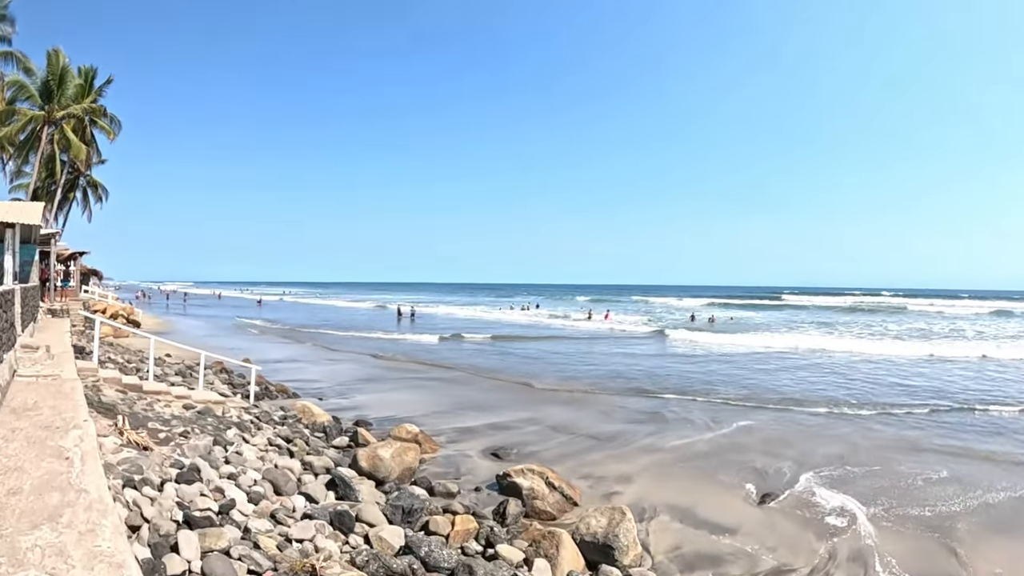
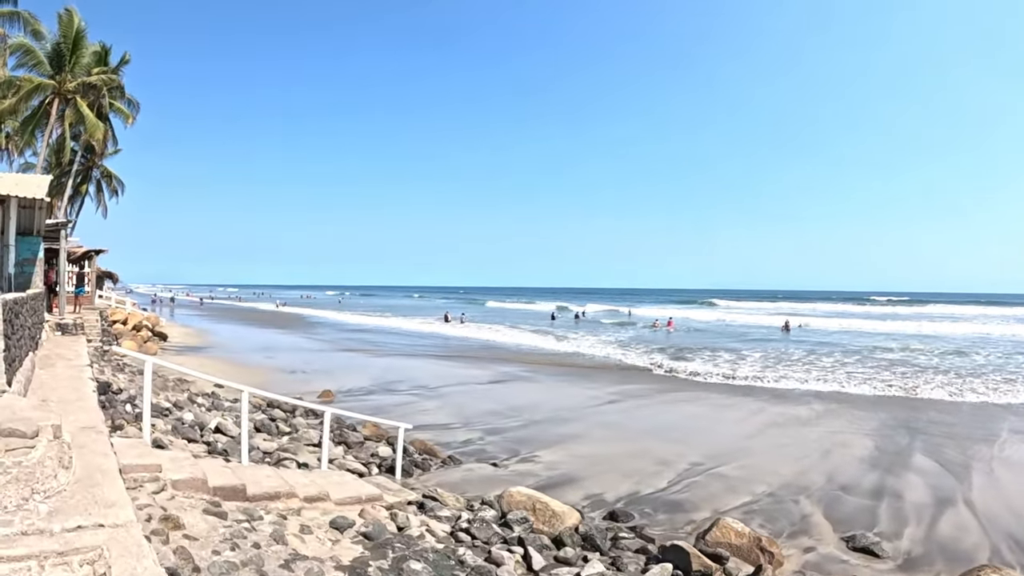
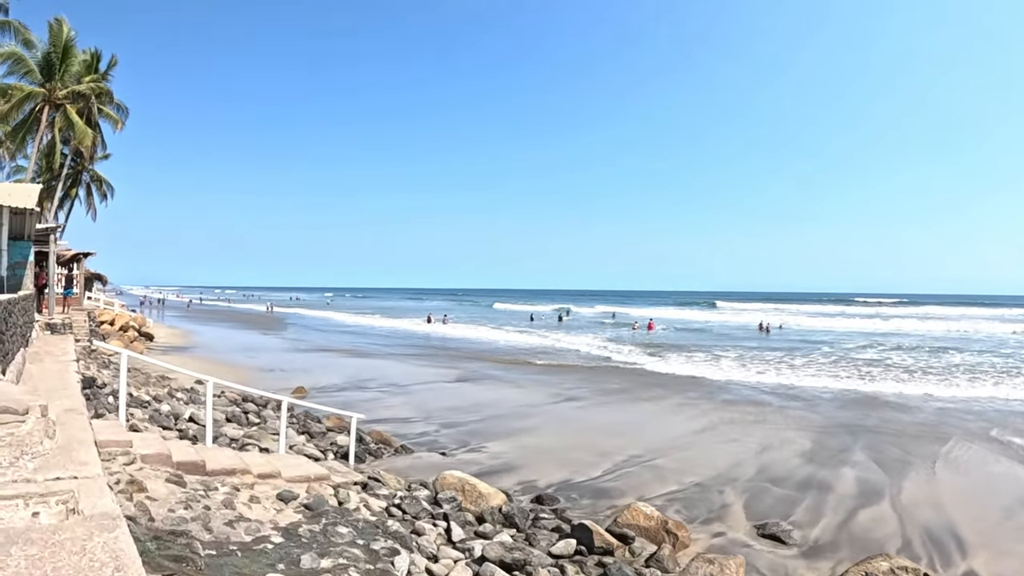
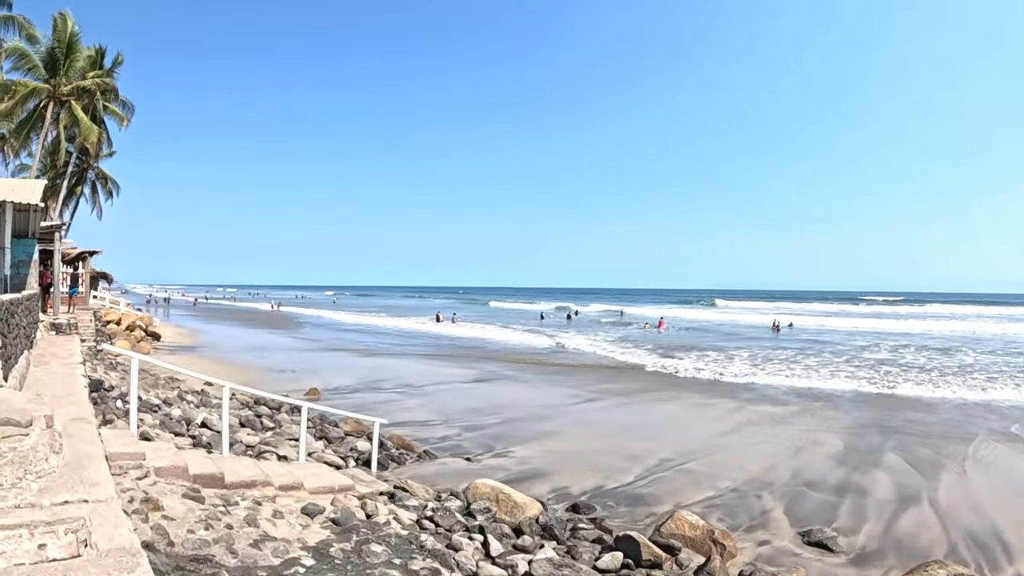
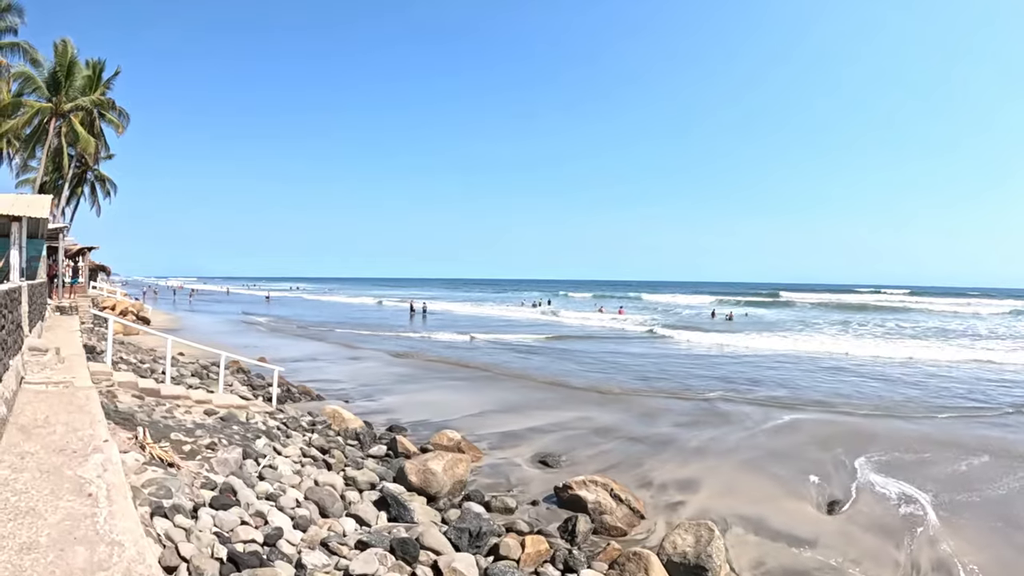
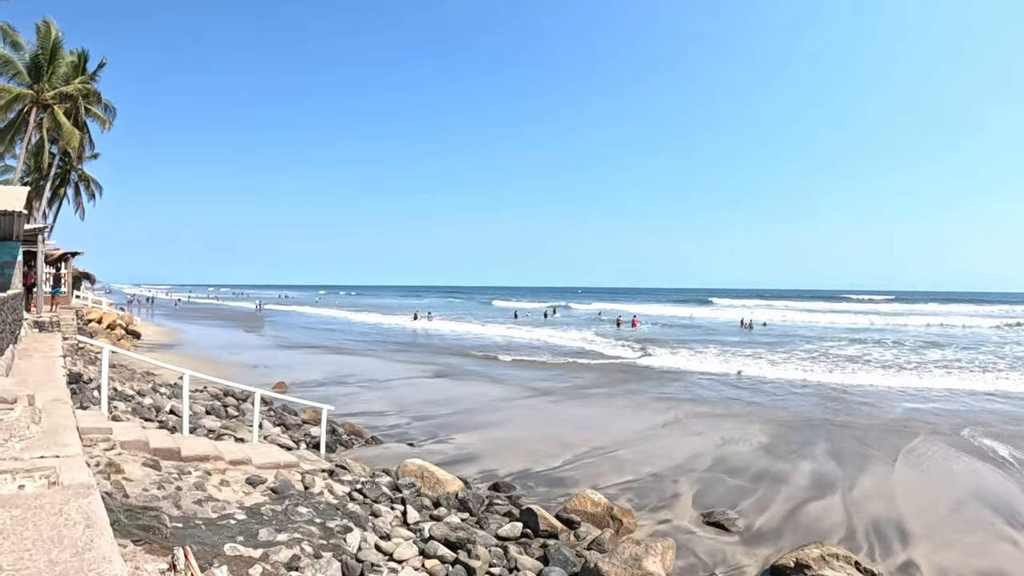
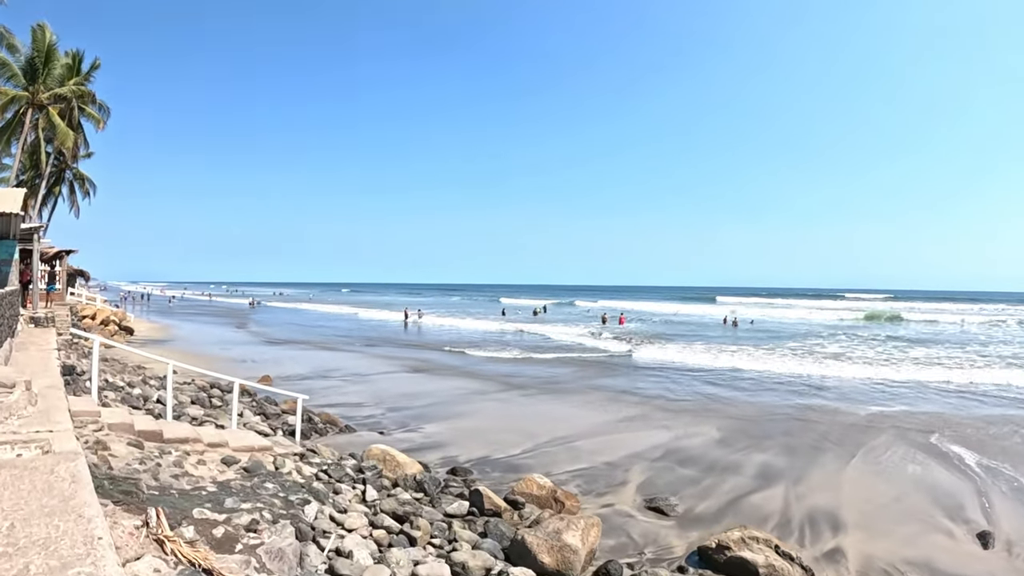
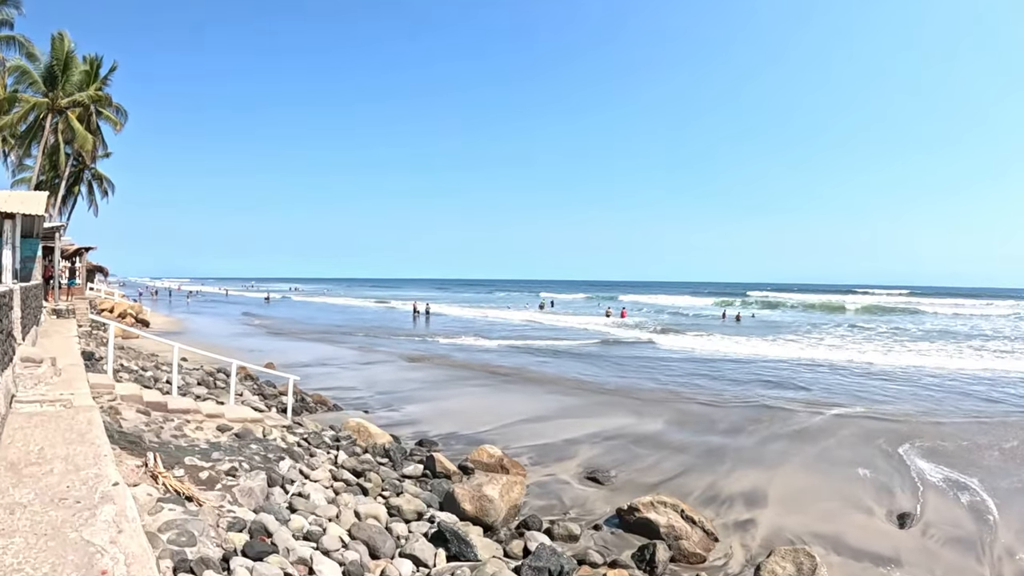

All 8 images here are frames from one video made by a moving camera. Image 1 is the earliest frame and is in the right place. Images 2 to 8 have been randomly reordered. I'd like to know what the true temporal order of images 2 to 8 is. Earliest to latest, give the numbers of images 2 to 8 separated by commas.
5, 8, 7, 6, 3, 4, 2
